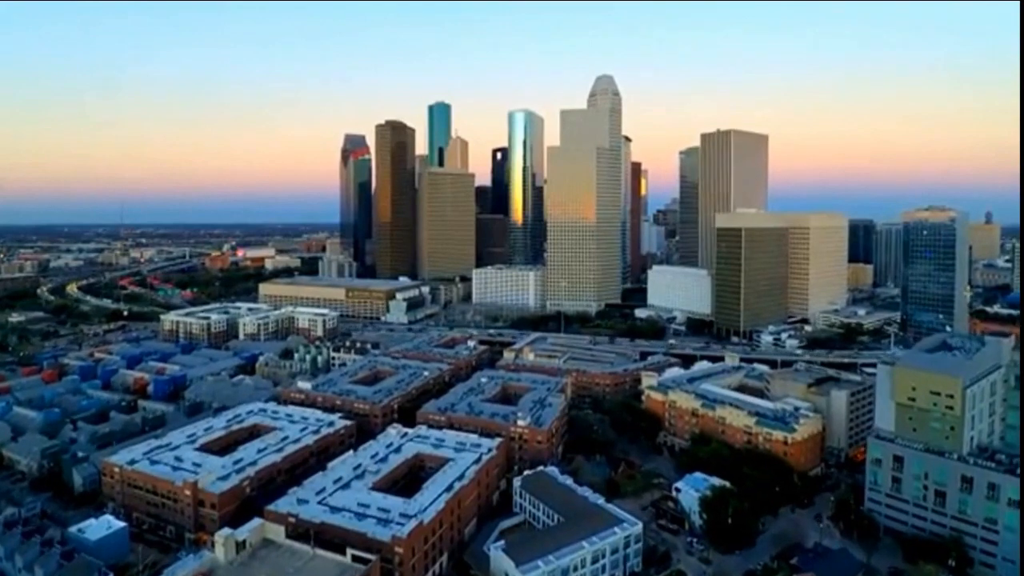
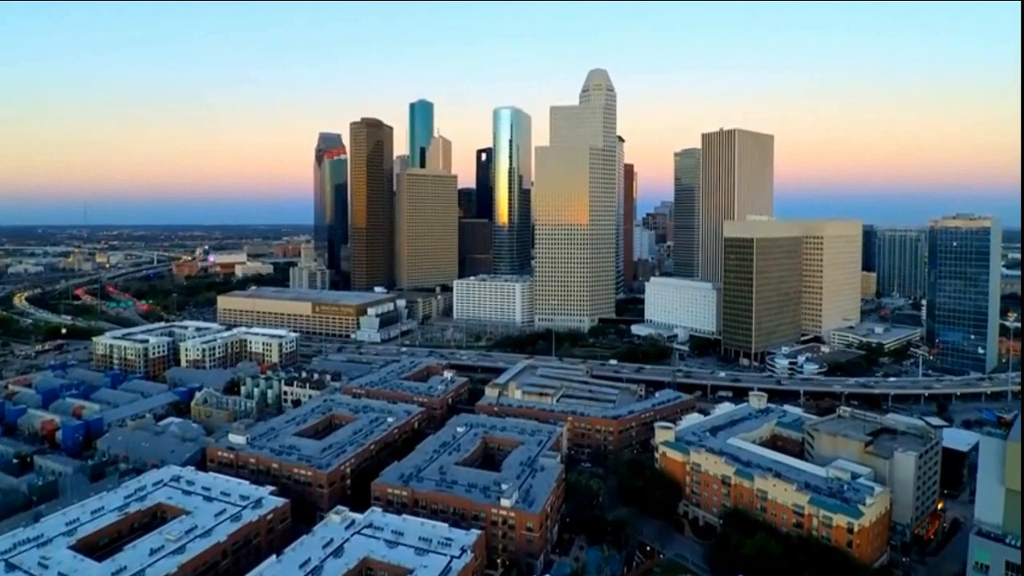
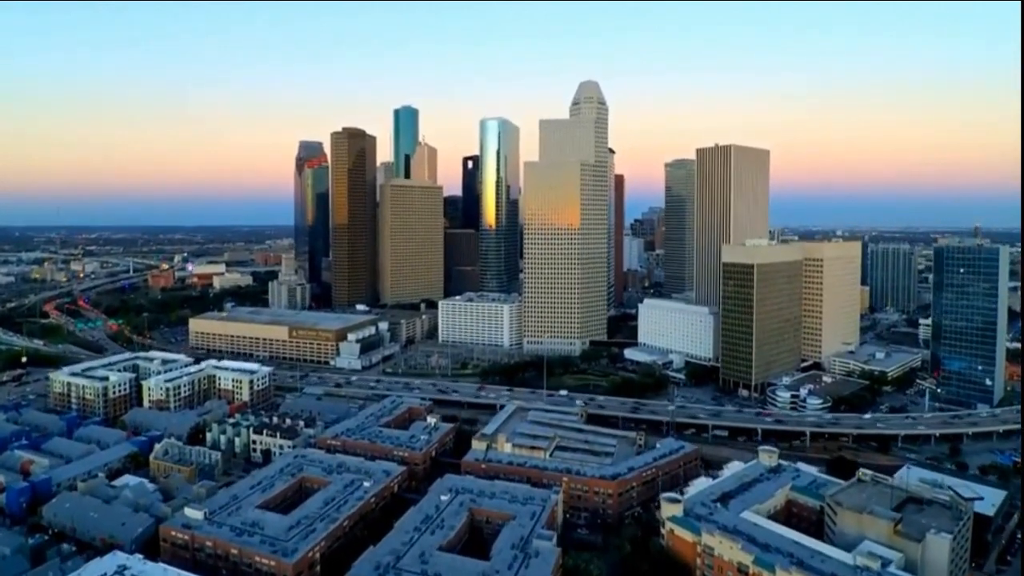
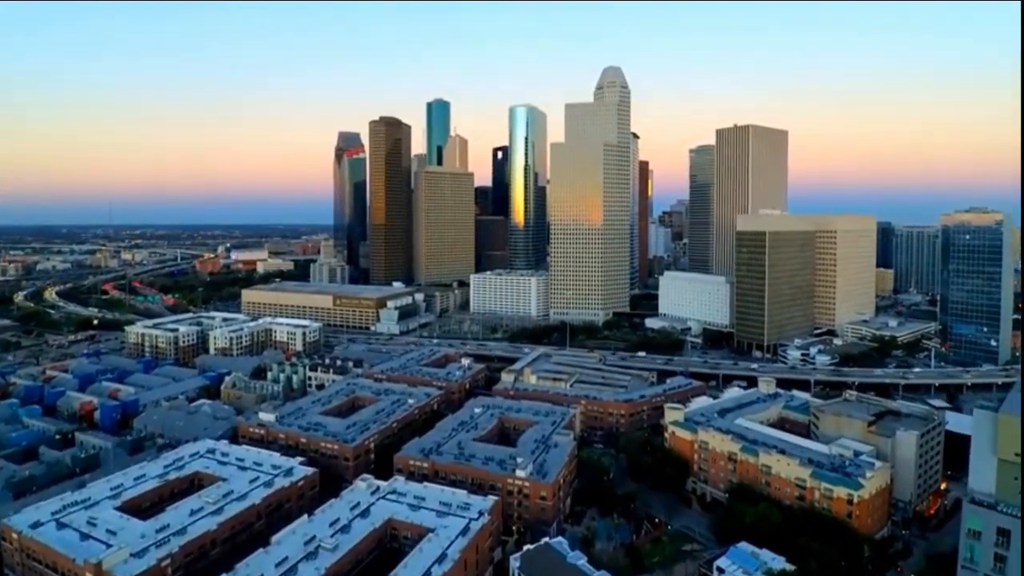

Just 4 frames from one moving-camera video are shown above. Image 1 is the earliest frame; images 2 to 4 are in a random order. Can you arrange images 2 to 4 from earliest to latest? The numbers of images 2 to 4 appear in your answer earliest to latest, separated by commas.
4, 2, 3
